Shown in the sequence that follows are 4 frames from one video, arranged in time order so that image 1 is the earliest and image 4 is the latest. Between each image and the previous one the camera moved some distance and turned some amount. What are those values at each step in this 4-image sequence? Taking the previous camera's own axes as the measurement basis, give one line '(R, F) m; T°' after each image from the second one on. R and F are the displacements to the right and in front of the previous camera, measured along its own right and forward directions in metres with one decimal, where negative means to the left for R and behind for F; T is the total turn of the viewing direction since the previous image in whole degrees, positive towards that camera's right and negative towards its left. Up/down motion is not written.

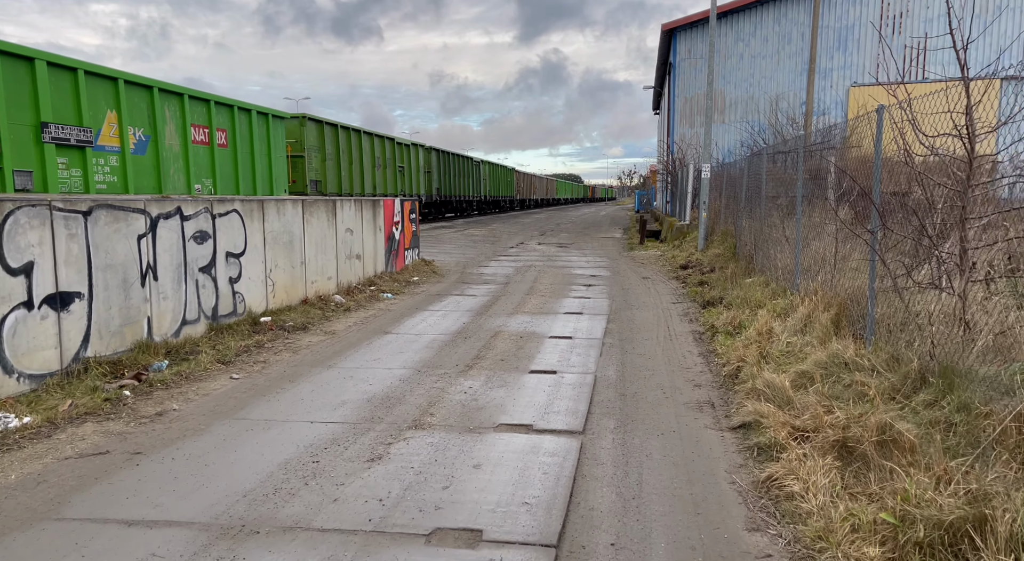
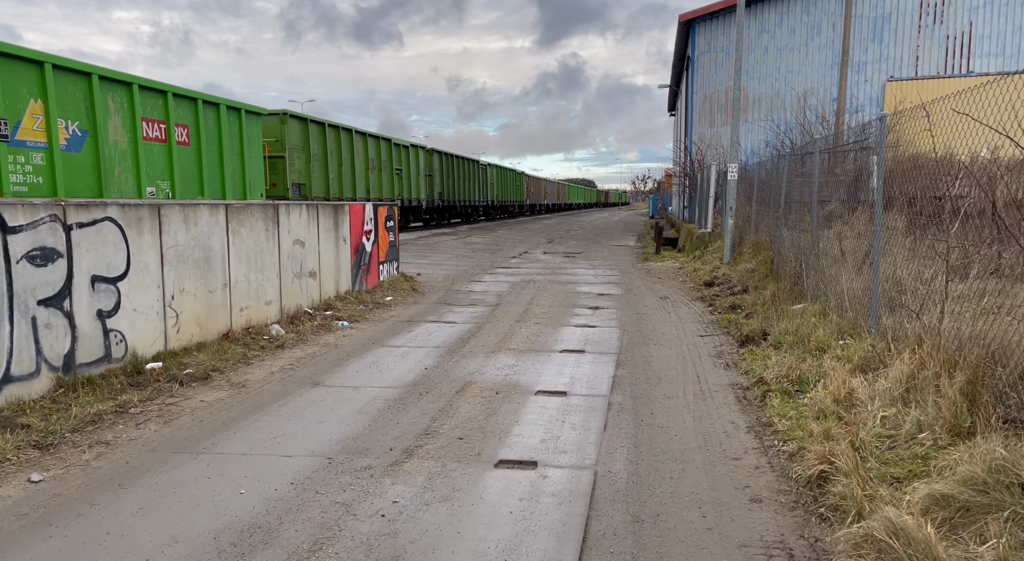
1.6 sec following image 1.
(+0.3, +2.3) m; -1°
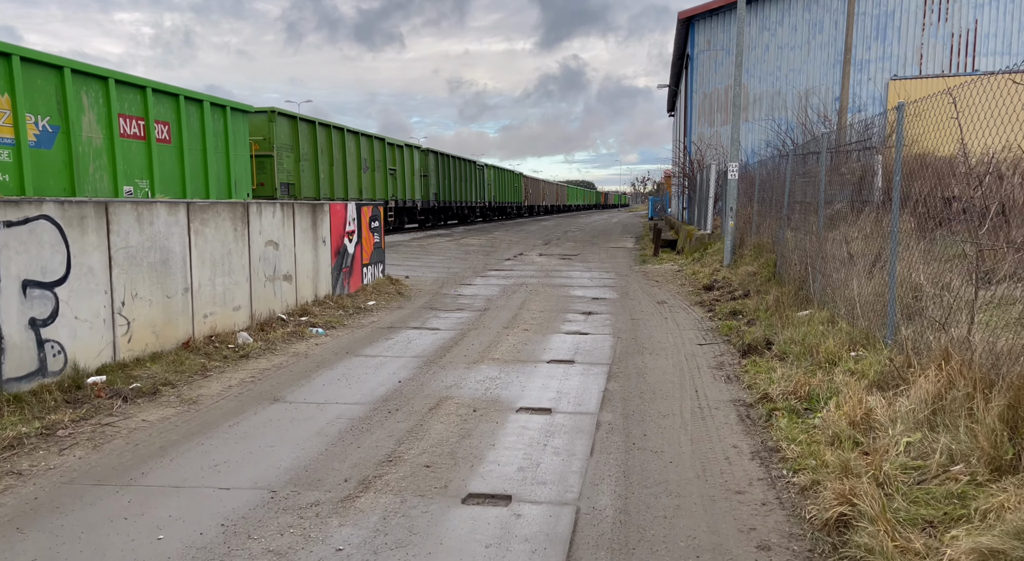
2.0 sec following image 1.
(+0.1, +0.6) m; 0°
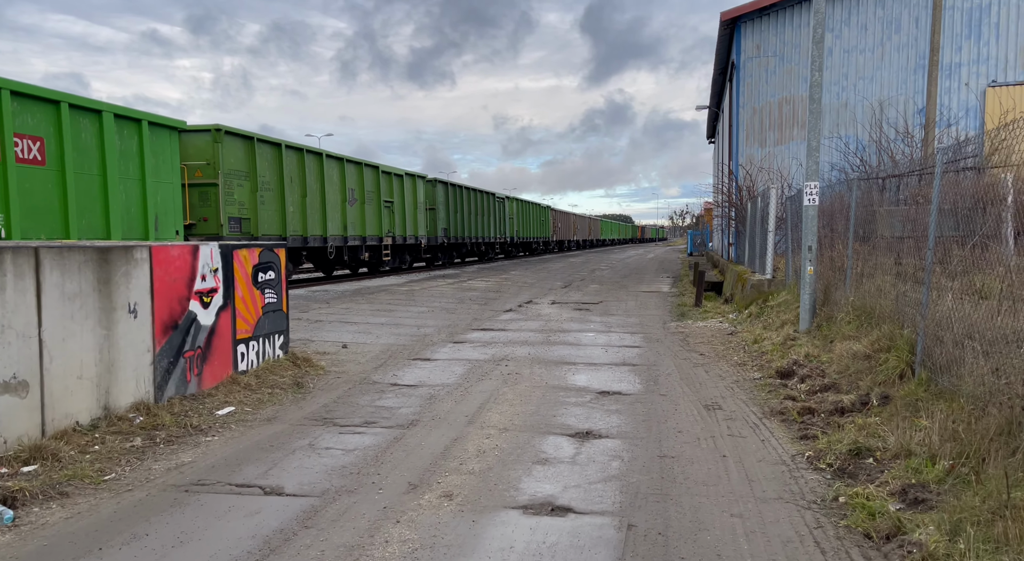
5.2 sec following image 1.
(+0.7, +4.7) m; -3°
